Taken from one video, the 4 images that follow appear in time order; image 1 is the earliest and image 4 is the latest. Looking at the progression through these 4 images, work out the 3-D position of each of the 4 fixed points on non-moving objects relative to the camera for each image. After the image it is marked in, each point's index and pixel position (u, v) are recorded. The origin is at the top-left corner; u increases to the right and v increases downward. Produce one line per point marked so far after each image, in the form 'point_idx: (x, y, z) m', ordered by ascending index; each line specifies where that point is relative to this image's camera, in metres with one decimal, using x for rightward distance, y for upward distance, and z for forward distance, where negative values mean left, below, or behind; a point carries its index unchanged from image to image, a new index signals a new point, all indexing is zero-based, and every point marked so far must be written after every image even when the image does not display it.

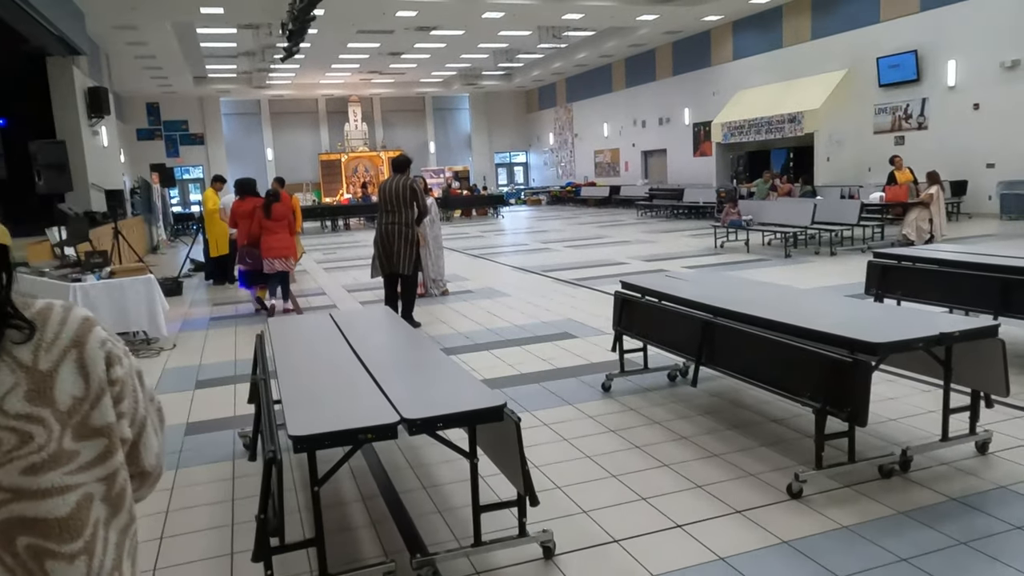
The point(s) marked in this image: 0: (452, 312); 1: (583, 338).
0: (-0.6, -0.2, +7.4) m
1: (+0.6, -0.4, +5.9) m
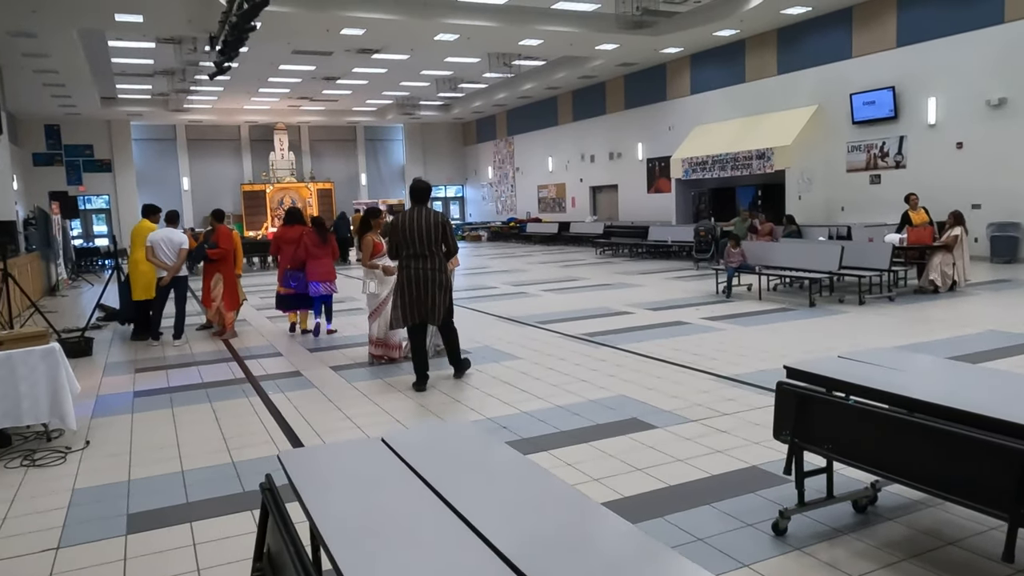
0: (-0.4, -0.7, +5.7) m
1: (+0.9, -0.8, +4.4) m
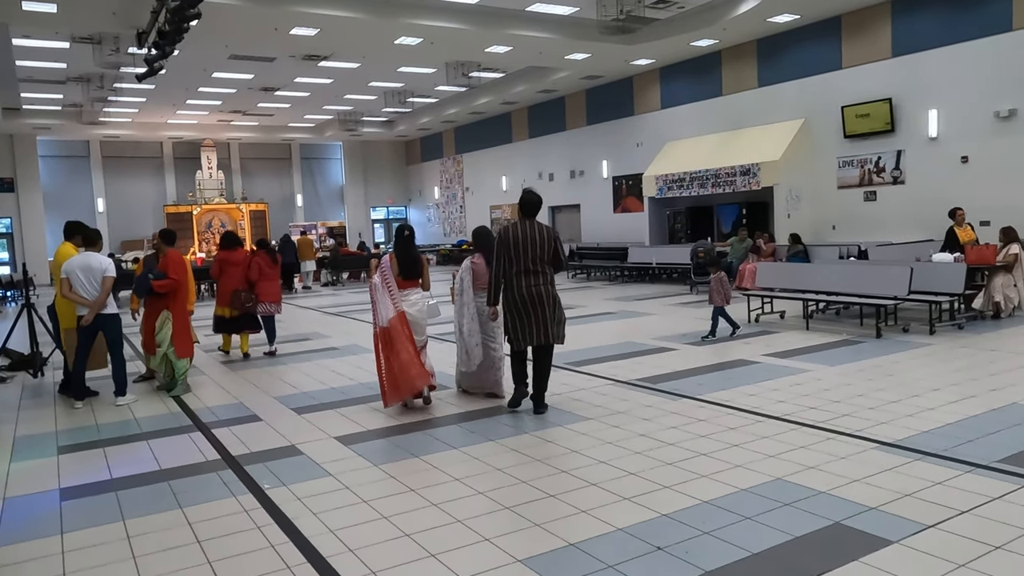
0: (+0.1, -1.0, +4.1) m
1: (+1.6, -1.0, +3.0) m
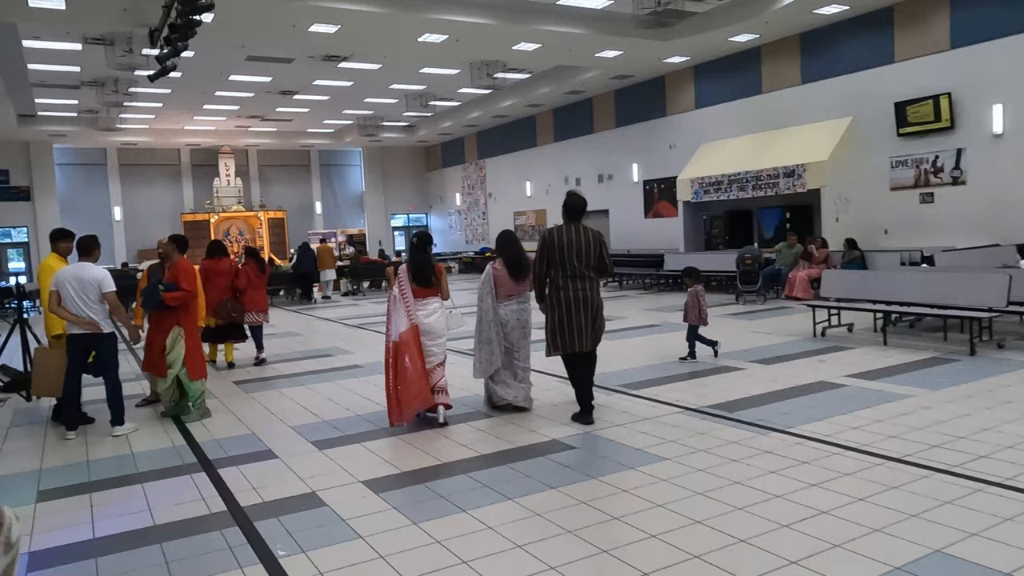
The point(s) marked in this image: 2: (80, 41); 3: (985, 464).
0: (+0.5, -1.0, +3.3) m
1: (+1.8, -1.1, +2.1) m
2: (-8.1, +4.6, +14.2) m
3: (+2.4, -0.9, +3.9) m
